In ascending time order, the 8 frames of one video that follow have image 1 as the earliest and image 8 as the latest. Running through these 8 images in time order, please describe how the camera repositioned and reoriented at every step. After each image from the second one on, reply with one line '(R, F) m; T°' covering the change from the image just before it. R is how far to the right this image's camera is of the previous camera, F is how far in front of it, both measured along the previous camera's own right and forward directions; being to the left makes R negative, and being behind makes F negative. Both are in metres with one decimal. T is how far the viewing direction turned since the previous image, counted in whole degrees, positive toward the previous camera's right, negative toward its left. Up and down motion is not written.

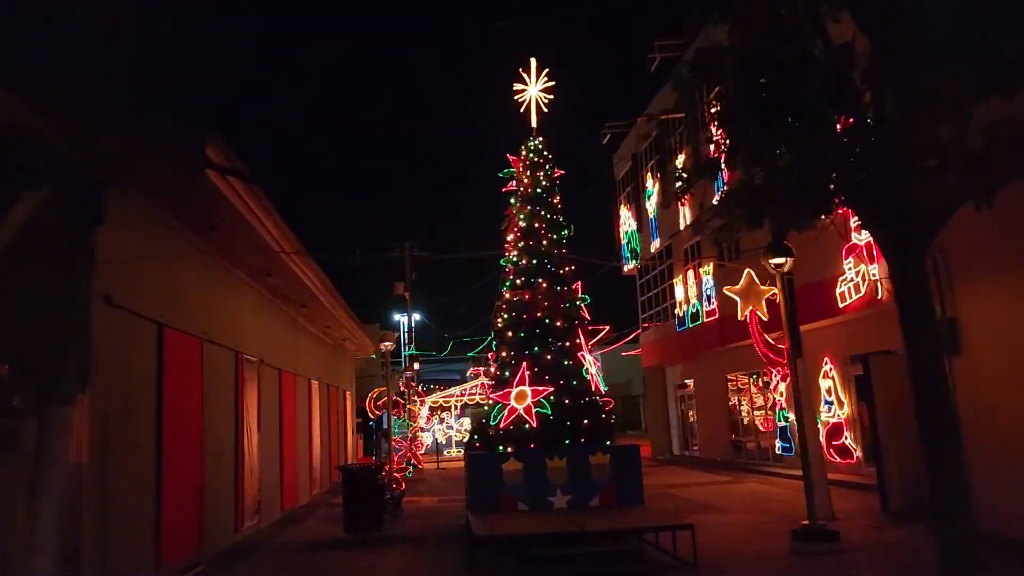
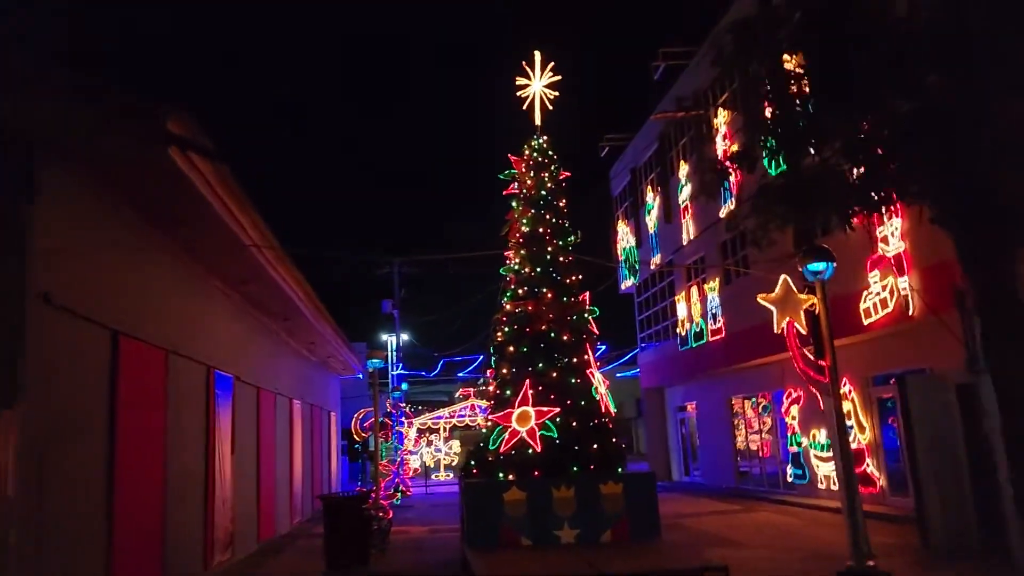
(-0.2, +1.1) m; +1°
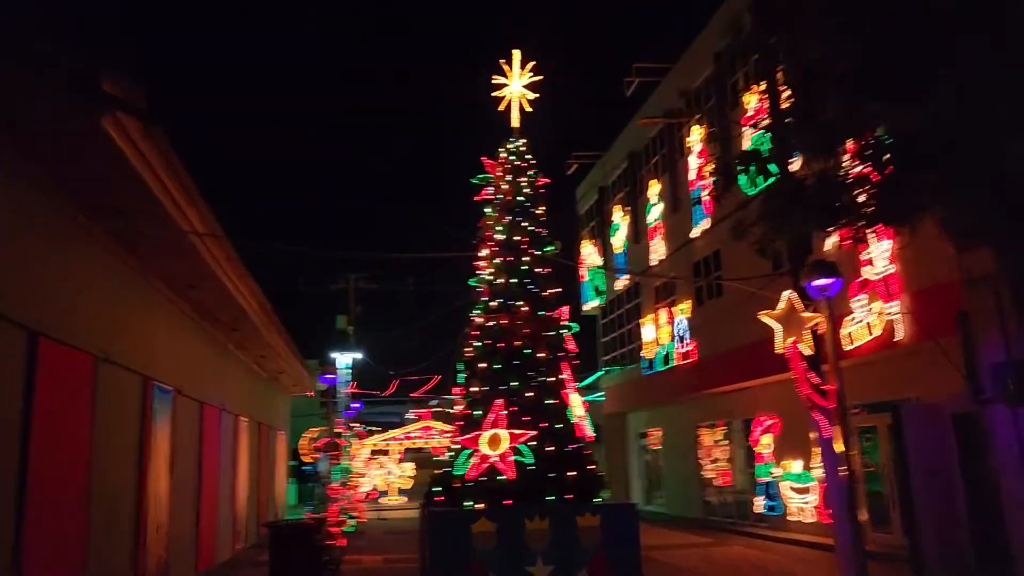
(-0.2, +0.9) m; +3°
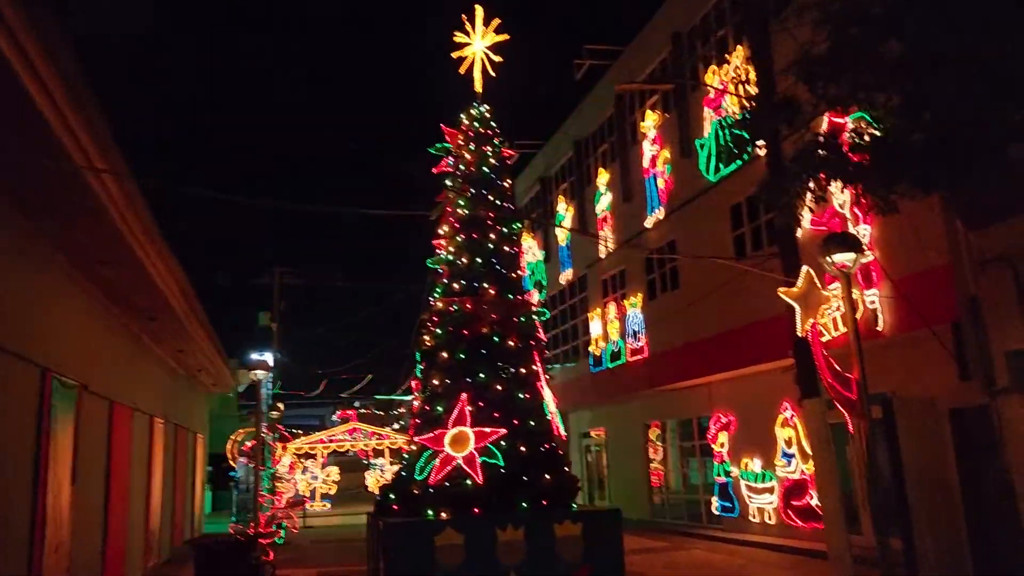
(-0.5, +1.2) m; +5°
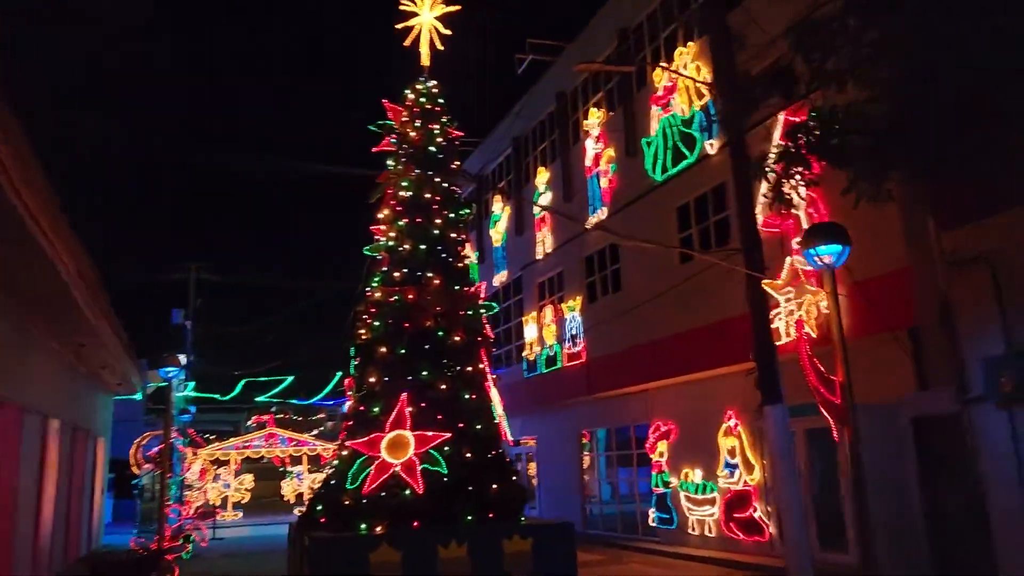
(-0.2, +0.8) m; +5°
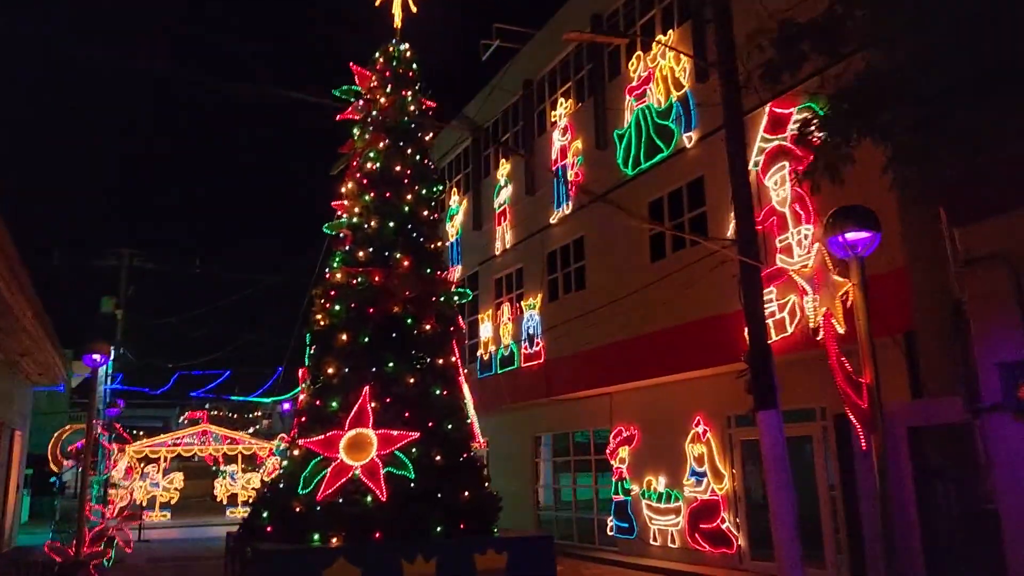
(-0.3, +0.8) m; +4°
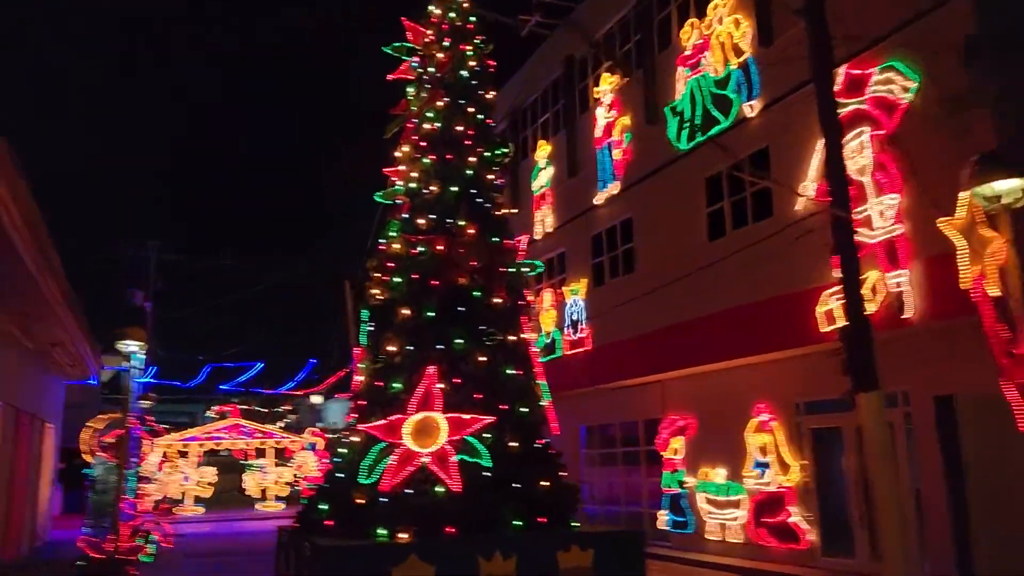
(-0.5, +0.7) m; -1°
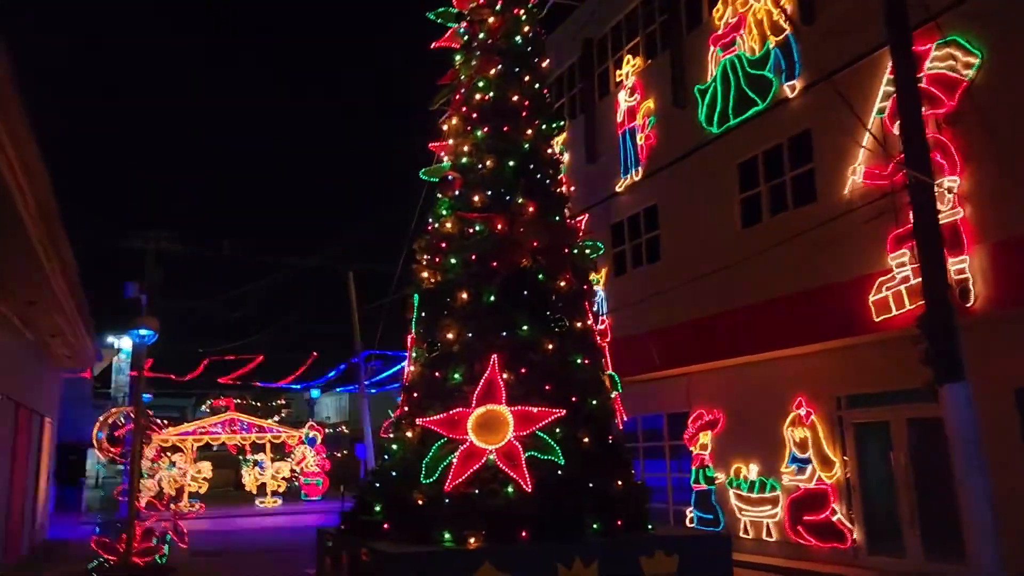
(-0.6, +0.5) m; +1°
